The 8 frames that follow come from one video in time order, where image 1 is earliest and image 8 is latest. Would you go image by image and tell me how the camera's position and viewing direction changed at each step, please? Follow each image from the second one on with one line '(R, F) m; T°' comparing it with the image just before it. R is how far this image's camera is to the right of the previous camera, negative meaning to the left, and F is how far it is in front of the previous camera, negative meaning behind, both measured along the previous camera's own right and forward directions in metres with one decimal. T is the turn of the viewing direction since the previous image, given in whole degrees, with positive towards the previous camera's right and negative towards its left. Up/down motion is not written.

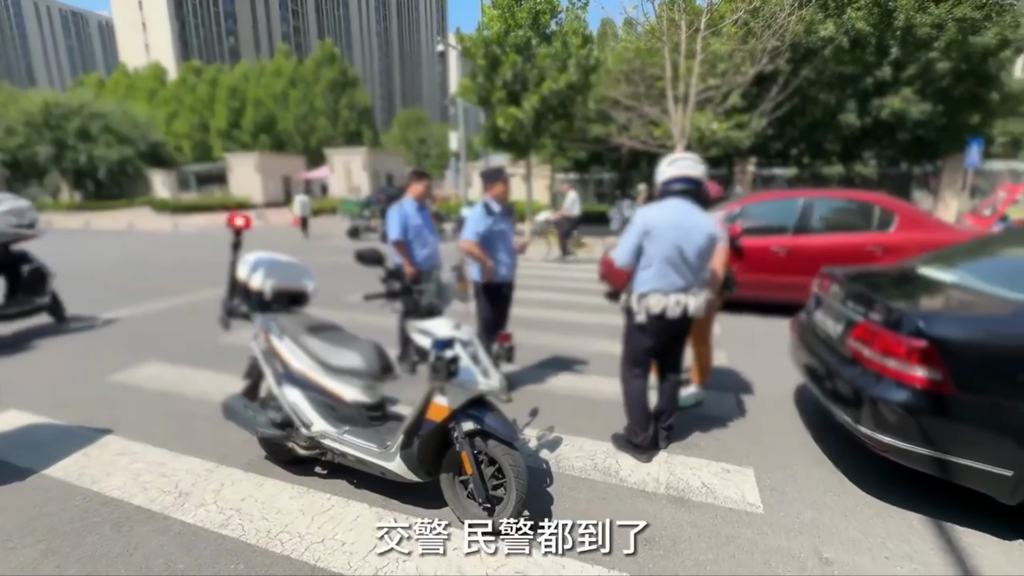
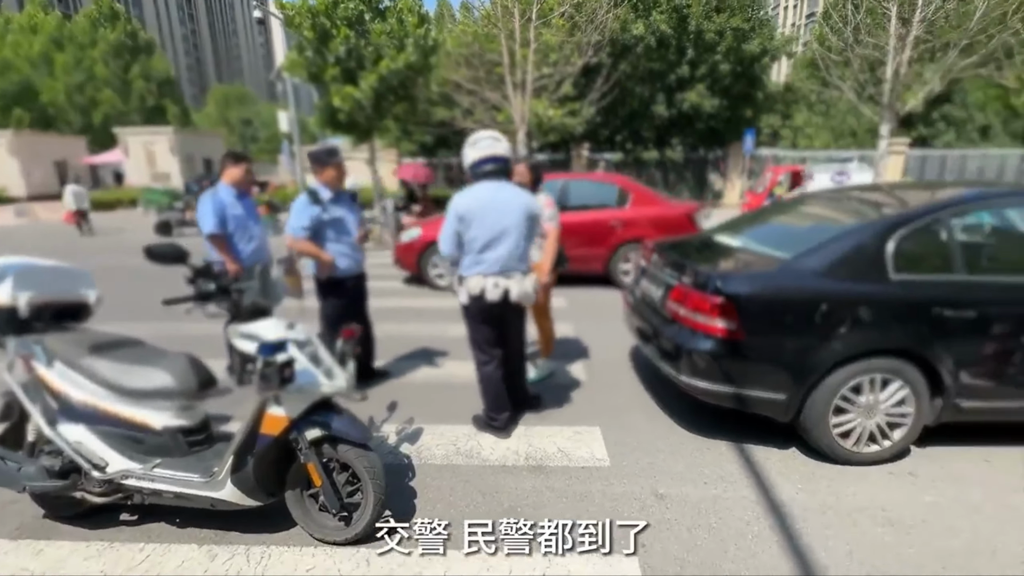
(+0.1, +0.1) m; +17°
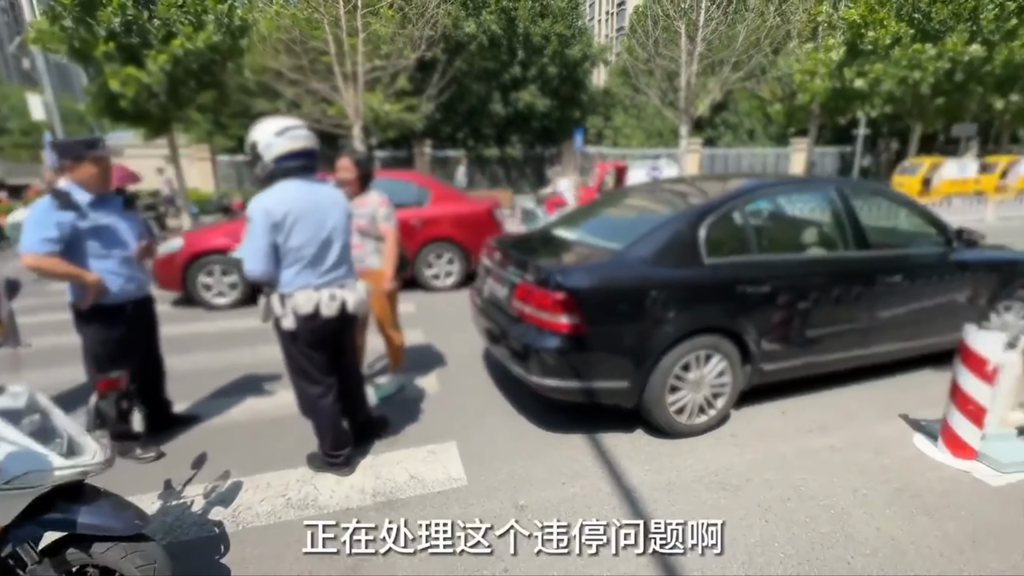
(+0.2, +0.3) m; +17°
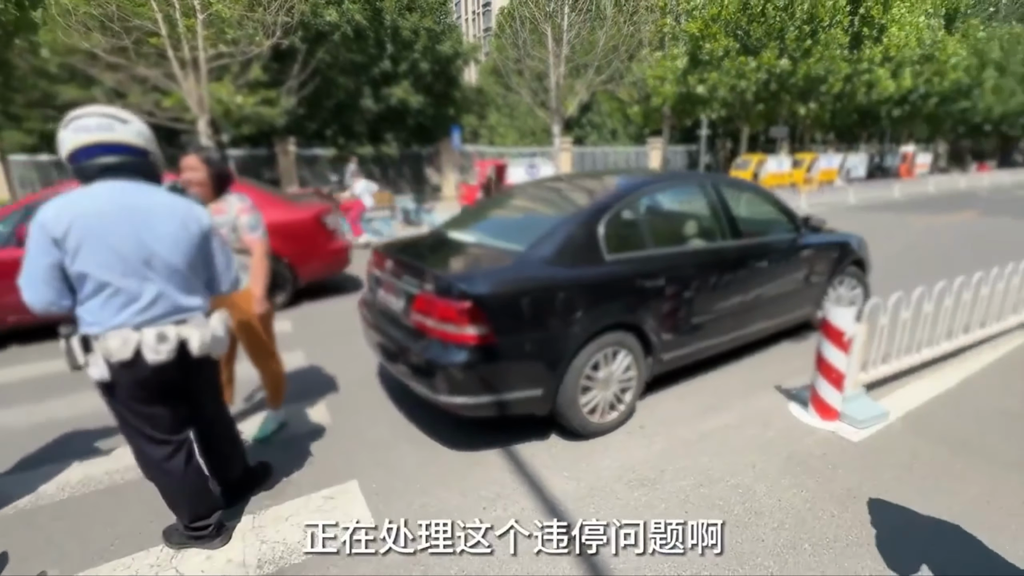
(-0.1, +0.3) m; +14°
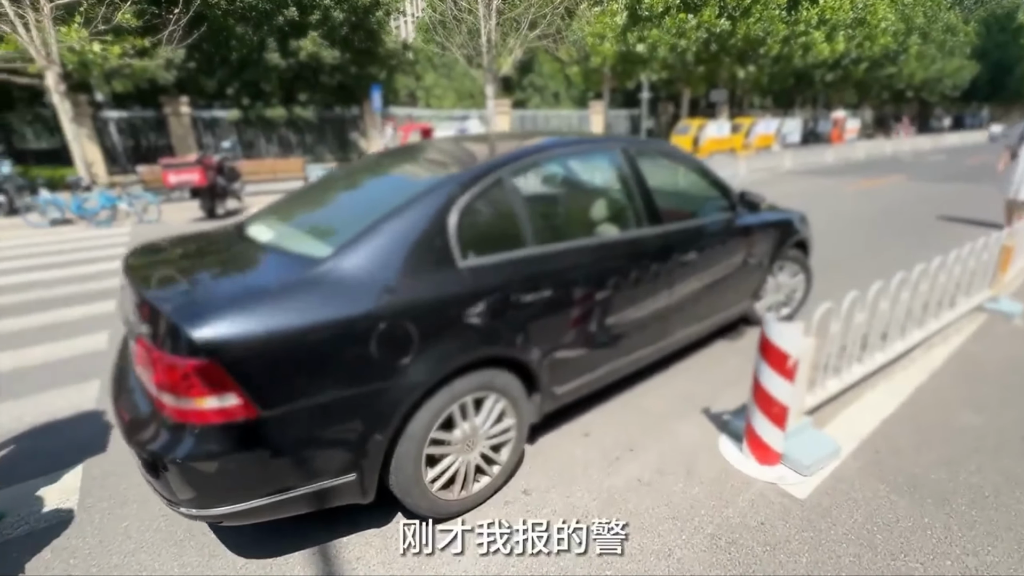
(+0.6, +1.0) m; +6°
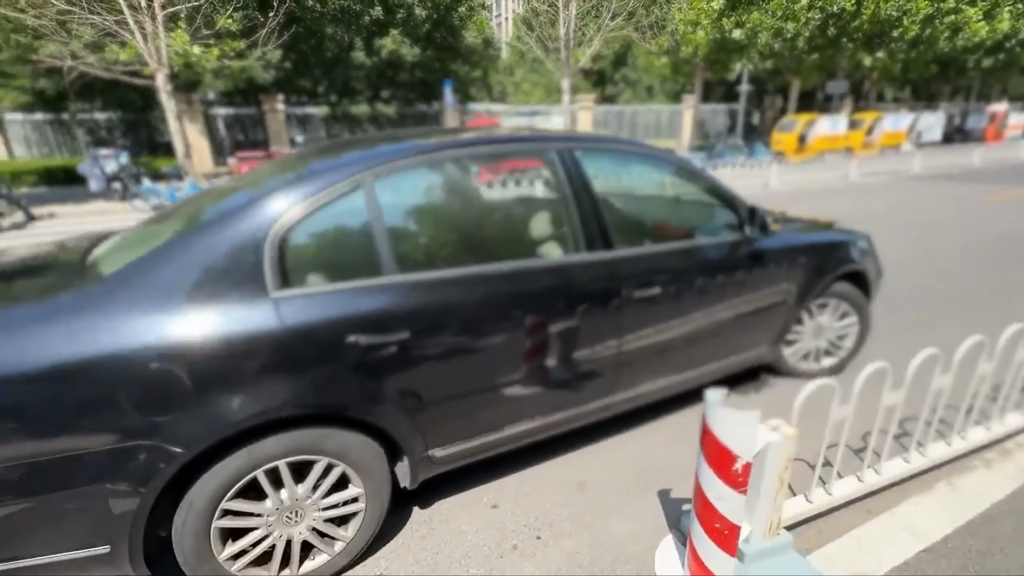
(+0.9, +0.6) m; -11°
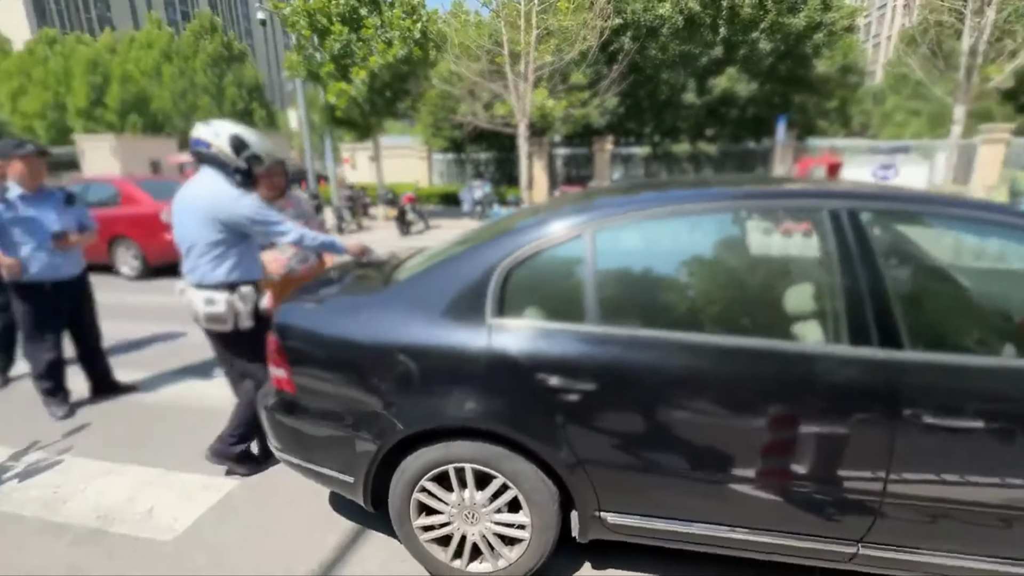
(+0.3, +0.1) m; -35°
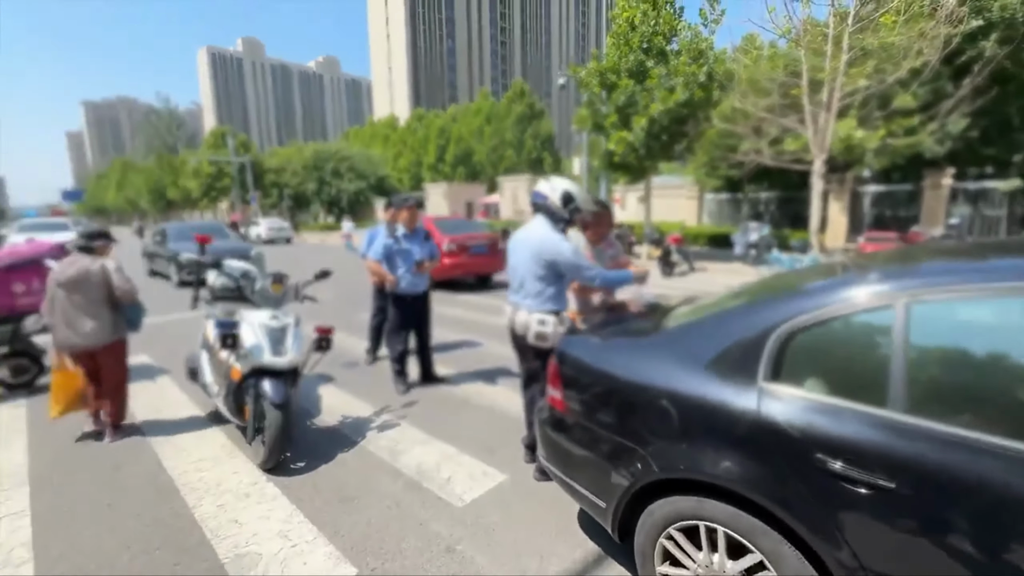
(0.0, -0.2) m; -31°
